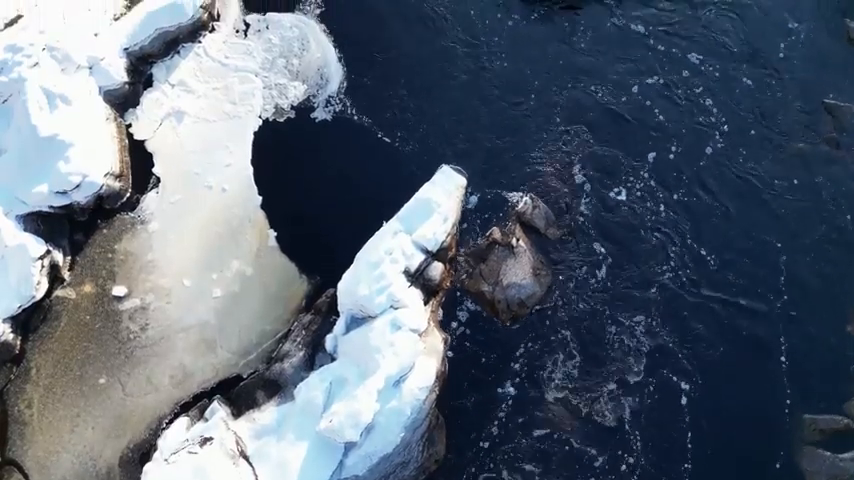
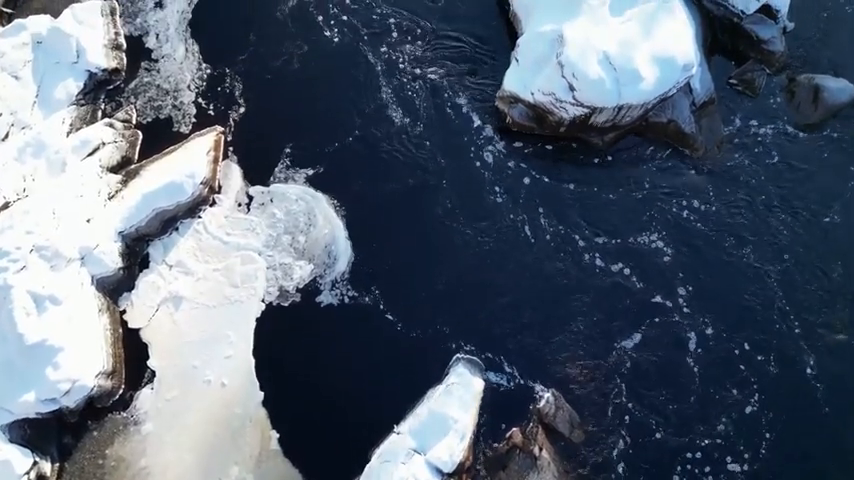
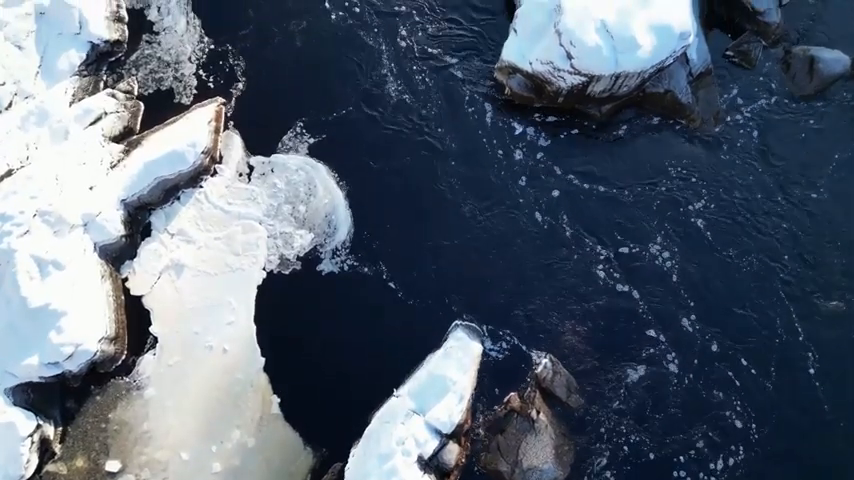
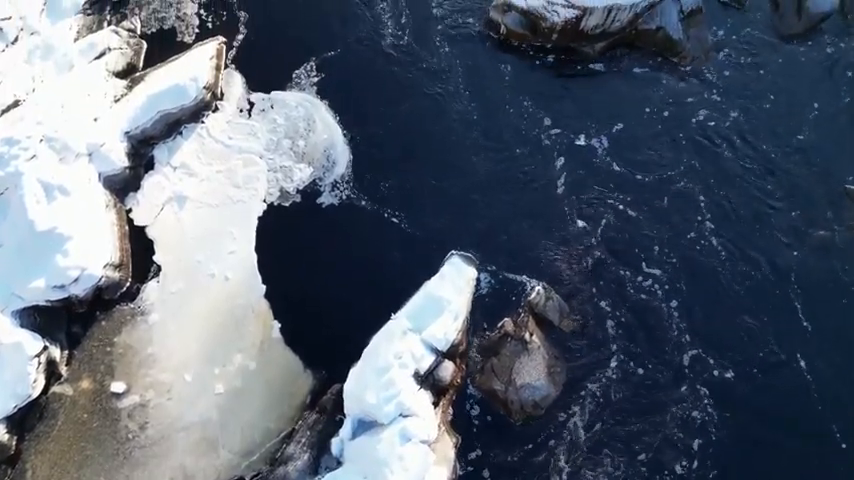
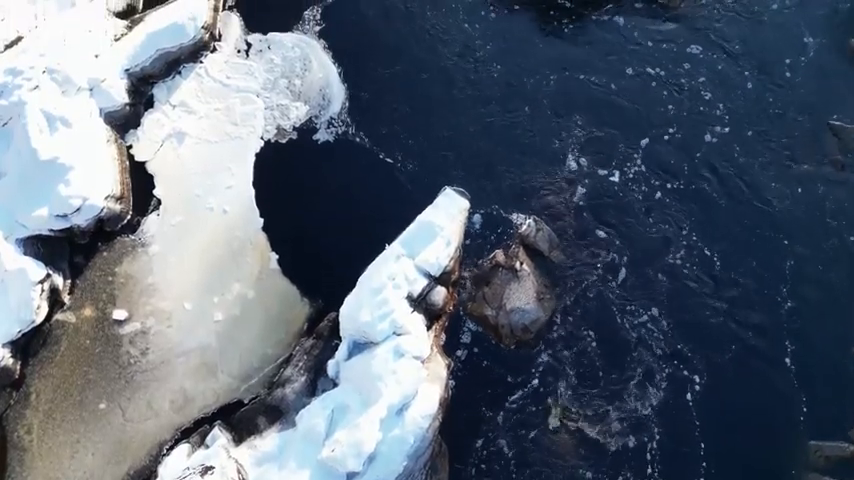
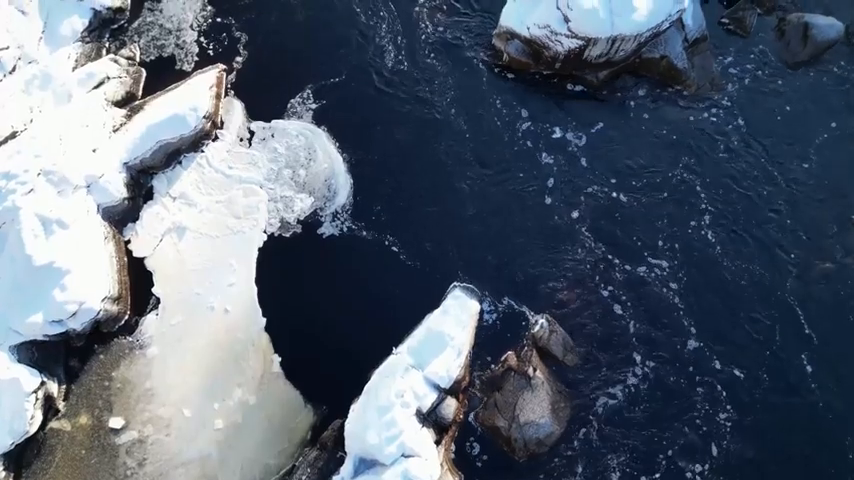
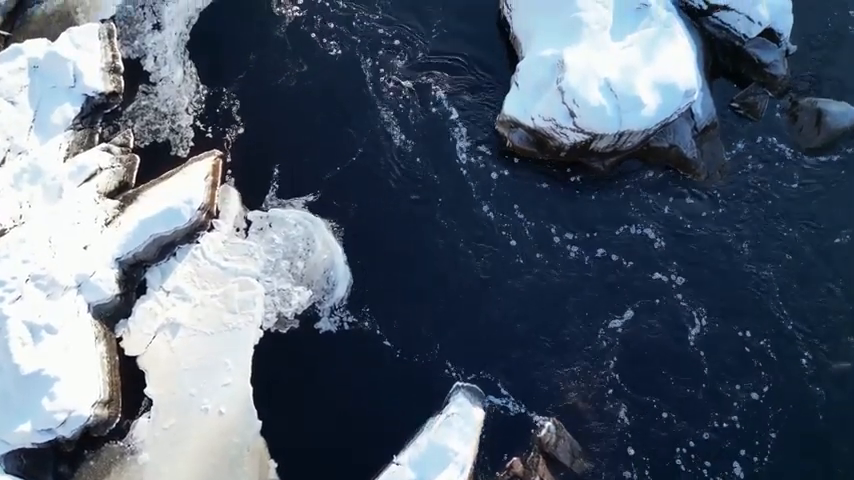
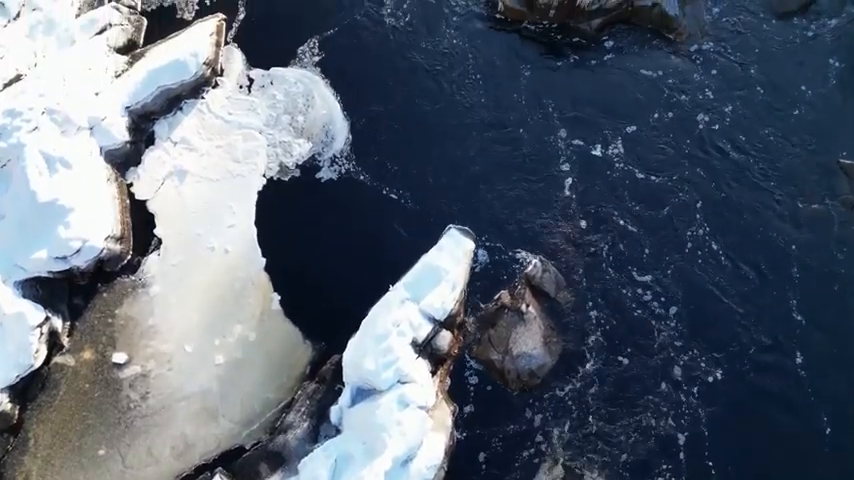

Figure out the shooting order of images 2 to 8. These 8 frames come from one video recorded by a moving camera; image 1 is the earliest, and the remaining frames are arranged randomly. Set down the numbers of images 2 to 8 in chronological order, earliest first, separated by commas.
5, 8, 4, 6, 3, 2, 7
